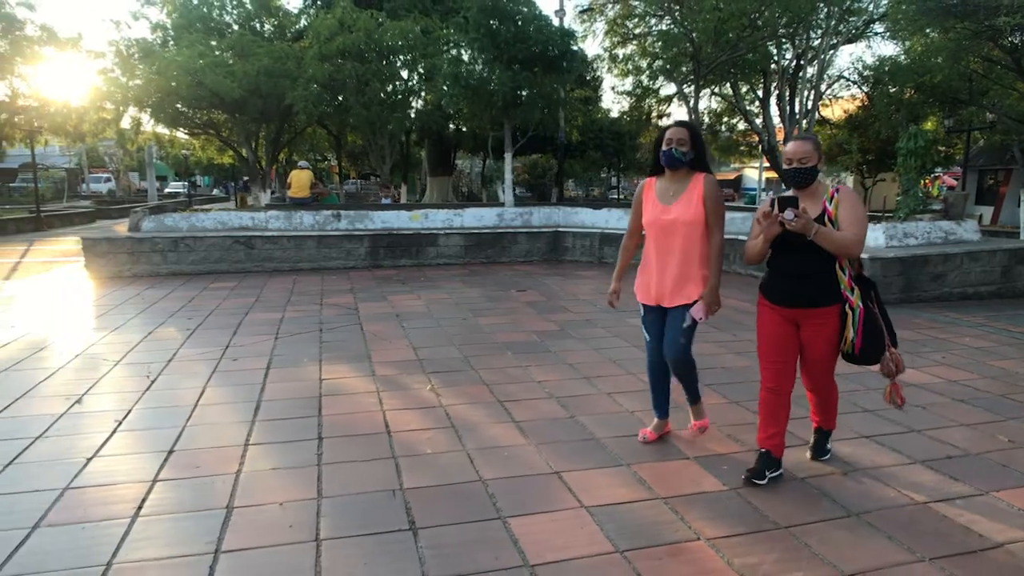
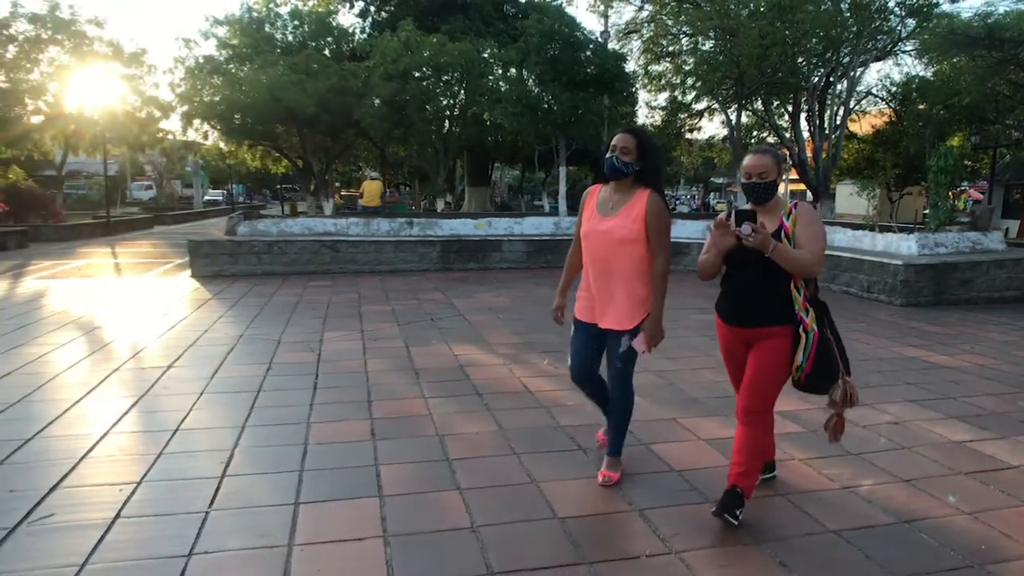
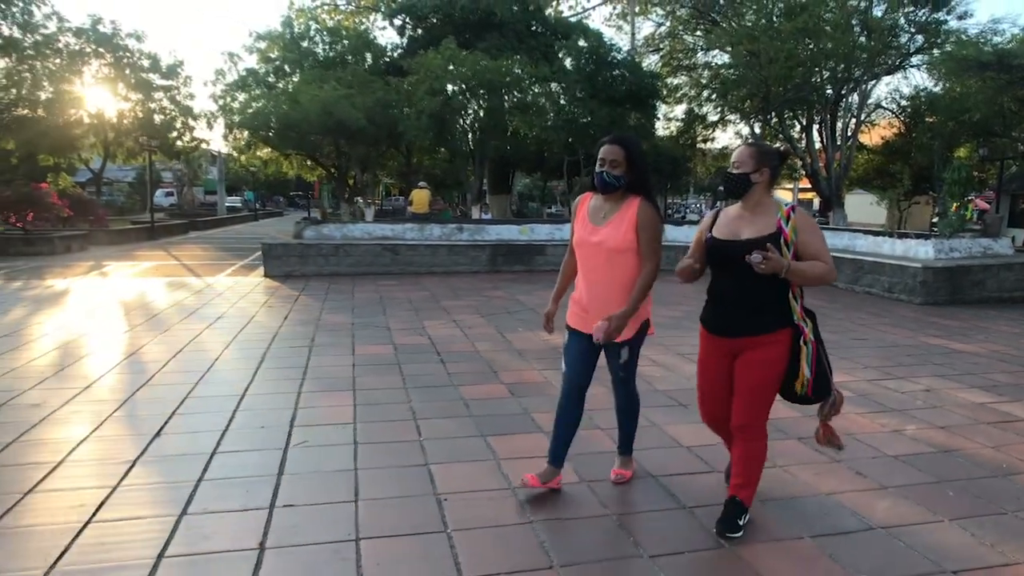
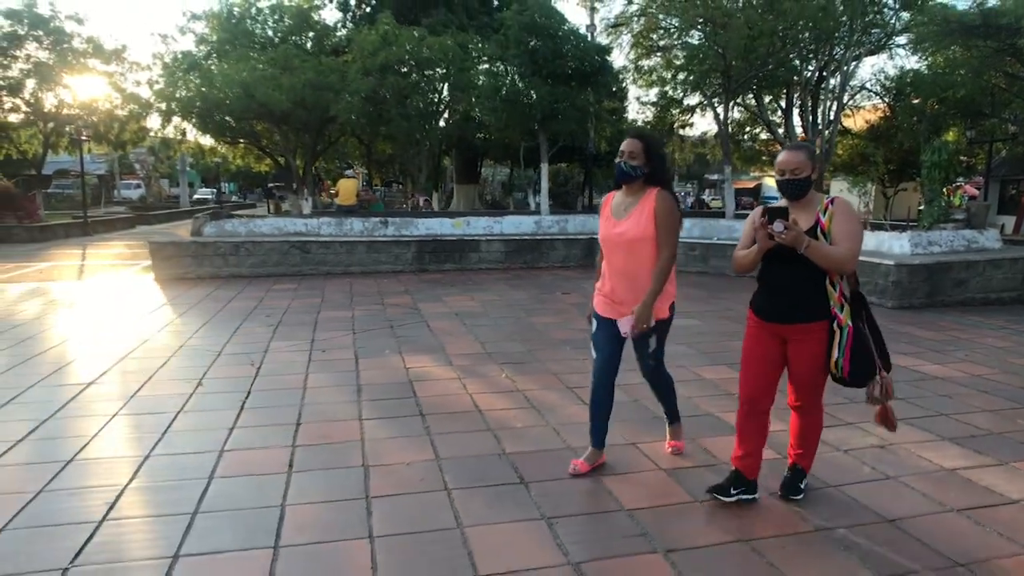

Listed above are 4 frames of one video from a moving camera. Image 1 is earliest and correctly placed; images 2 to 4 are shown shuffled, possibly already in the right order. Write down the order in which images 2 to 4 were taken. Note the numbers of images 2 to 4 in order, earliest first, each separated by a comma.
4, 2, 3
